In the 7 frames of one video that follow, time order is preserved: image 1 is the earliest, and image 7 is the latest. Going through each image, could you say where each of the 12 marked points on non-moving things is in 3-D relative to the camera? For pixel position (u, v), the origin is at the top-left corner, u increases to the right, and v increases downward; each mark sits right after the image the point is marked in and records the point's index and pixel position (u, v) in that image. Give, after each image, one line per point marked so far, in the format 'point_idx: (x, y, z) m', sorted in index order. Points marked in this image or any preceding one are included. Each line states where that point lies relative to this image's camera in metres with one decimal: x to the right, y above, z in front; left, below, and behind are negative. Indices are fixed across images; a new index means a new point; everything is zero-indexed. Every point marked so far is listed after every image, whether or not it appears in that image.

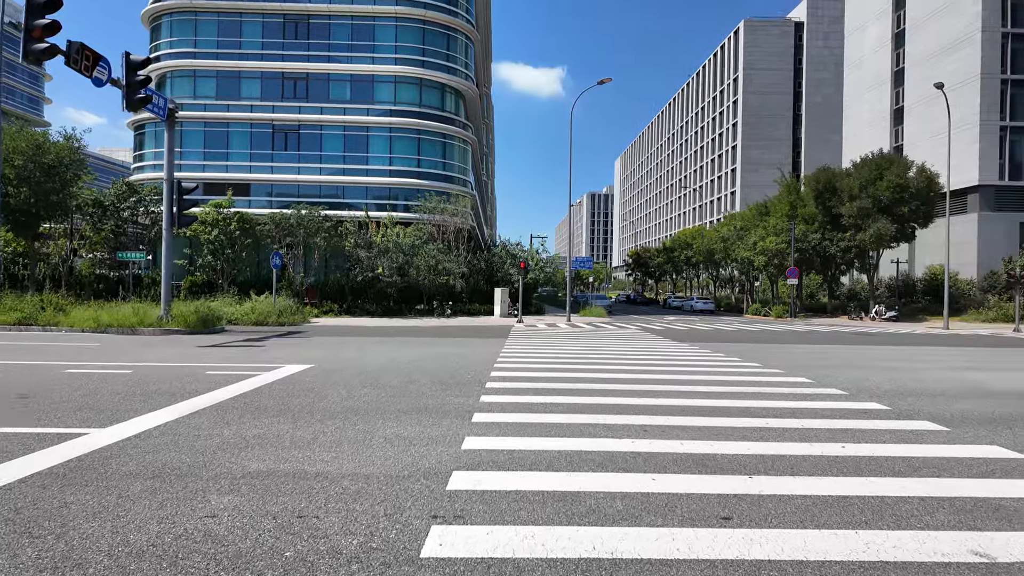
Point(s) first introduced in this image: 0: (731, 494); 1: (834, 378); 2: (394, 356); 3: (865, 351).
0: (+1.6, -1.5, +4.3) m
1: (+5.4, -1.5, +9.9) m
2: (-2.4, -1.4, +12.0) m
3: (+9.3, -1.7, +15.7) m
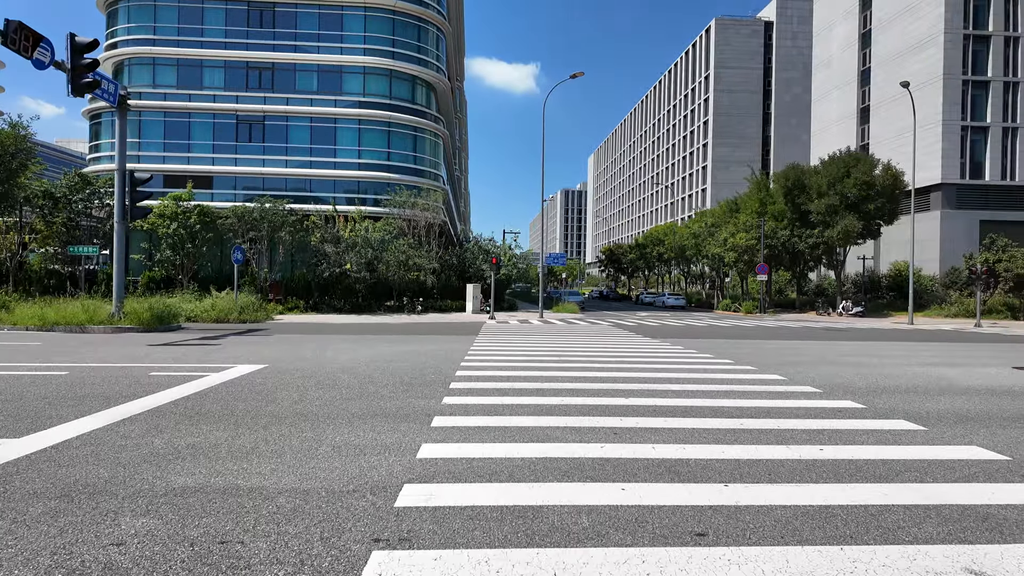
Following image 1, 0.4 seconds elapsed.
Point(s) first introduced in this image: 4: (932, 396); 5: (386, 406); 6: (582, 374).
0: (+1.3, -1.5, +4.0) m
1: (+4.8, -1.4, +9.7) m
2: (-3.0, -1.3, +11.5) m
3: (+8.5, -1.5, +15.7) m
4: (+5.7, -1.5, +8.1) m
5: (-1.4, -1.4, +6.8) m
6: (+1.2, -1.4, +9.9) m
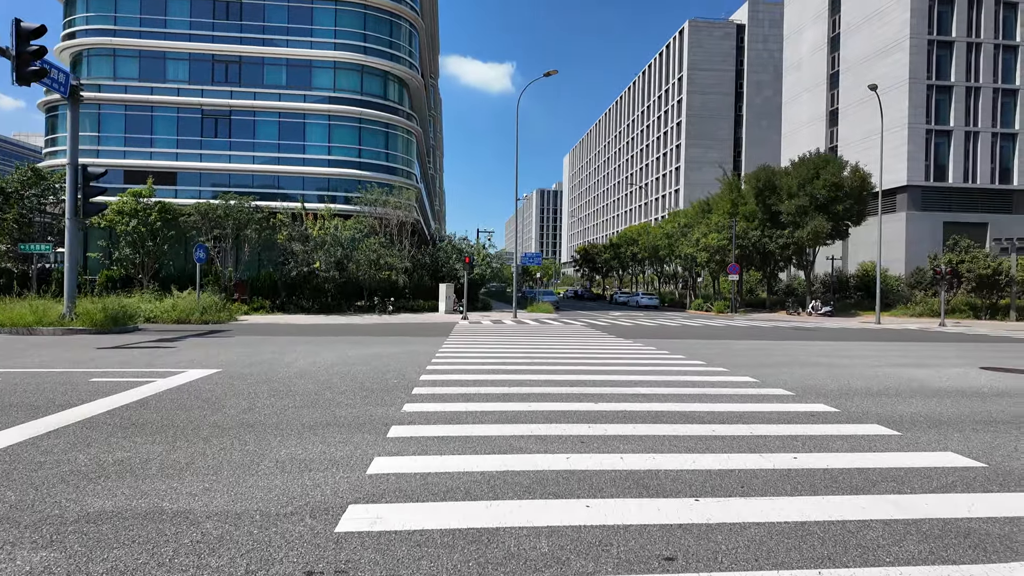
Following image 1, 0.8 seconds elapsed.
0: (+1.0, -1.5, +3.7) m
1: (+4.3, -1.4, +9.6) m
2: (-3.6, -1.3, +11.1) m
3: (+7.7, -1.5, +15.7) m
4: (+5.3, -1.5, +8.0) m
5: (-1.8, -1.4, +6.4) m
6: (+0.6, -1.4, +9.6) m
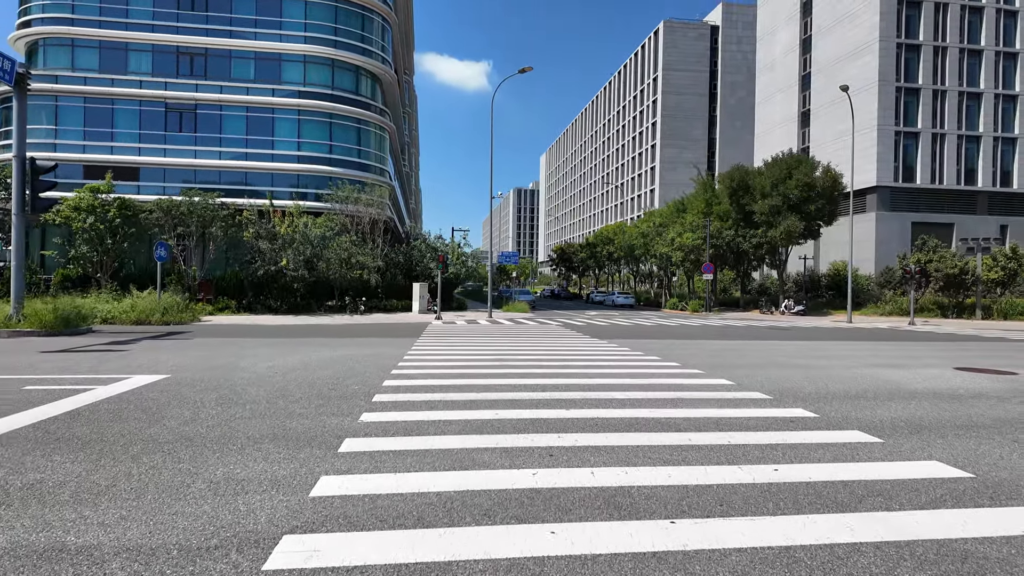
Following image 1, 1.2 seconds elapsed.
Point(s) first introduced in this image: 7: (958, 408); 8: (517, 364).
0: (+0.8, -1.5, +3.3) m
1: (+3.8, -1.4, +9.4) m
2: (-4.2, -1.3, +10.5) m
3: (+7.0, -1.5, +15.6) m
4: (+4.8, -1.5, +7.8) m
5: (-2.2, -1.4, +5.9) m
6: (+0.1, -1.4, +9.2) m
7: (+5.6, -1.5, +7.5) m
8: (+0.1, -1.5, +12.1) m
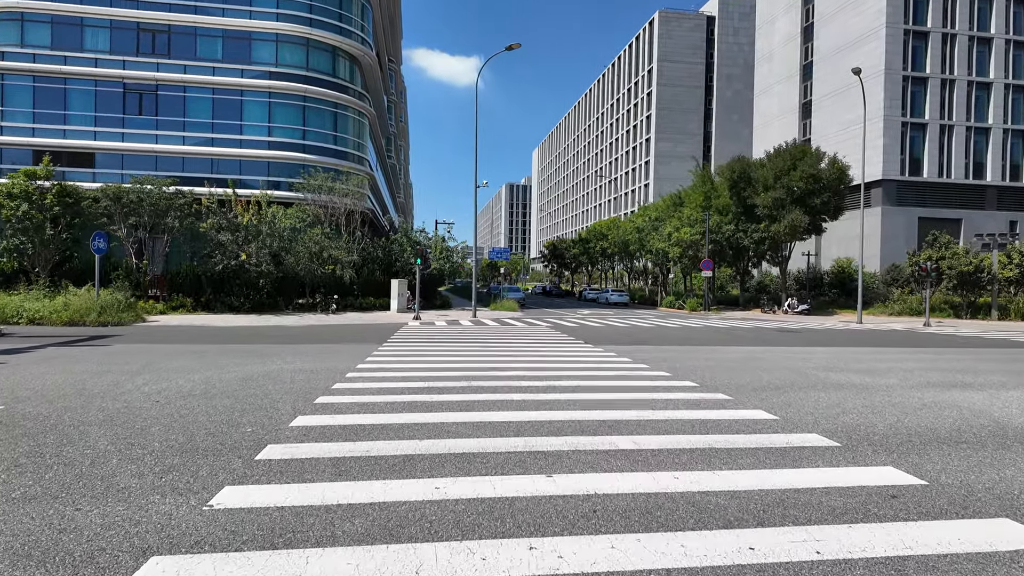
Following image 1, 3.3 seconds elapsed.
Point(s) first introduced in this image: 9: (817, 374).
0: (+0.5, -1.5, +1.0) m
1: (+3.4, -1.4, +7.0) m
2: (-4.6, -1.3, +8.1) m
3: (+6.5, -1.5, +13.3) m
4: (+4.5, -1.5, +5.5) m
5: (-2.5, -1.4, +3.5) m
6: (-0.2, -1.4, +6.9) m
7: (+5.2, -1.5, +5.2) m
8: (-0.3, -1.5, +9.7) m
9: (+5.2, -1.5, +10.2) m
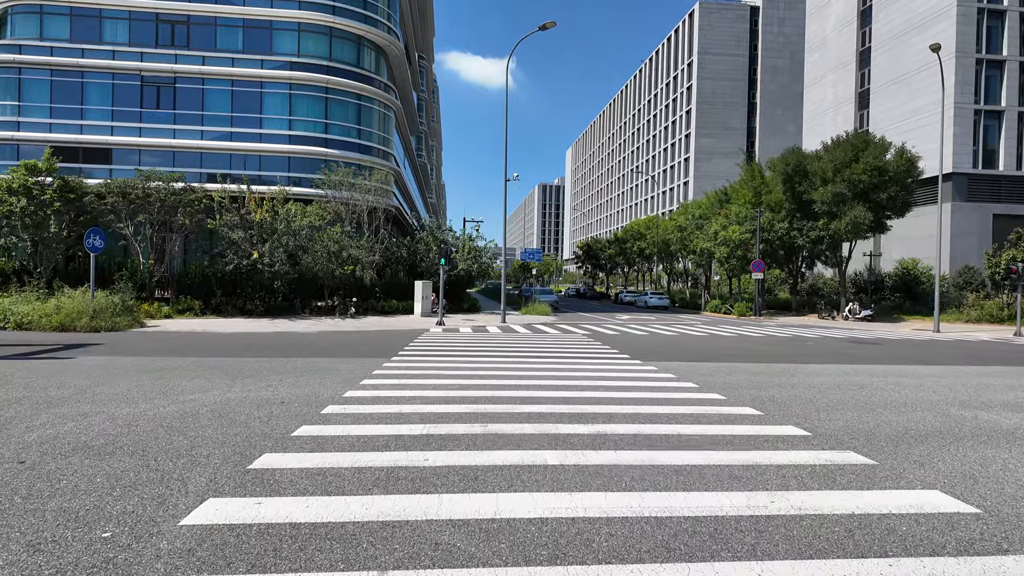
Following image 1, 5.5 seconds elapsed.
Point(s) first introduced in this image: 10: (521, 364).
0: (+0.4, -1.6, -1.4) m
1: (+3.7, -1.5, +4.5) m
2: (-4.2, -1.3, +6.0) m
3: (+7.1, -1.6, +10.6) m
4: (+4.6, -1.6, +2.9) m
5: (-2.5, -1.4, +1.3) m
6: (0.0, -1.5, +4.5) m
7: (+5.4, -1.6, +2.5) m
8: (+0.1, -1.6, +7.3) m
9: (+5.7, -1.6, +7.5) m
10: (+0.3, -1.7, +12.2) m
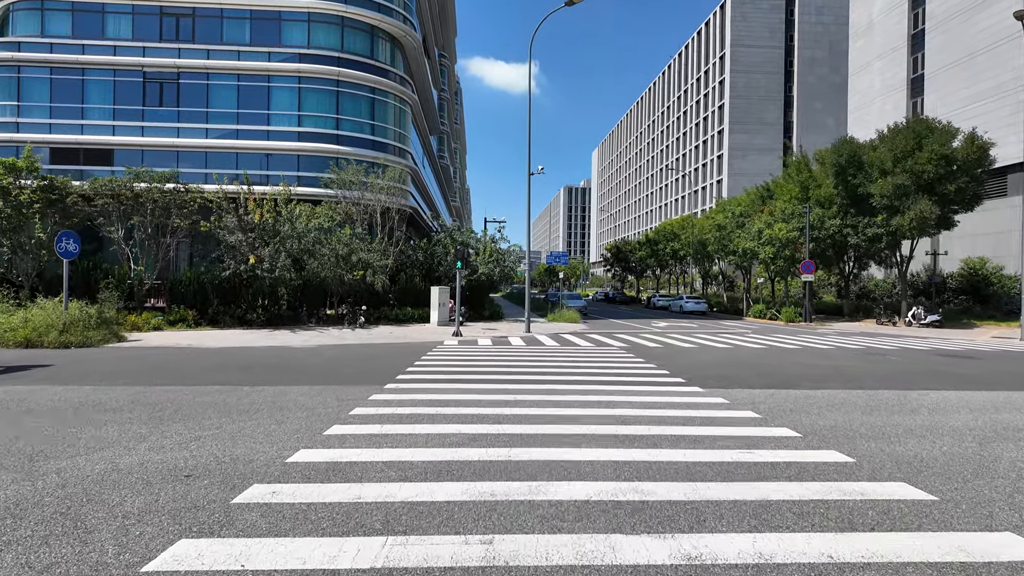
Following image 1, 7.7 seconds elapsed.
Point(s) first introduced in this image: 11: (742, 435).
0: (+0.2, -1.6, -3.9) m
1: (+3.7, -1.6, +1.8) m
2: (-4.1, -1.4, +3.6) m
3: (+7.4, -1.7, +7.7) m
4: (+4.6, -1.6, +0.2) m
5: (-2.5, -1.5, -1.1) m
6: (+0.1, -1.6, +2.0) m
7: (+5.4, -1.6, -0.2) m
8: (+0.3, -1.7, +4.8) m
9: (+5.9, -1.6, +4.7) m
10: (+0.7, -1.8, +9.7) m
11: (+2.5, -1.7, +6.6) m
